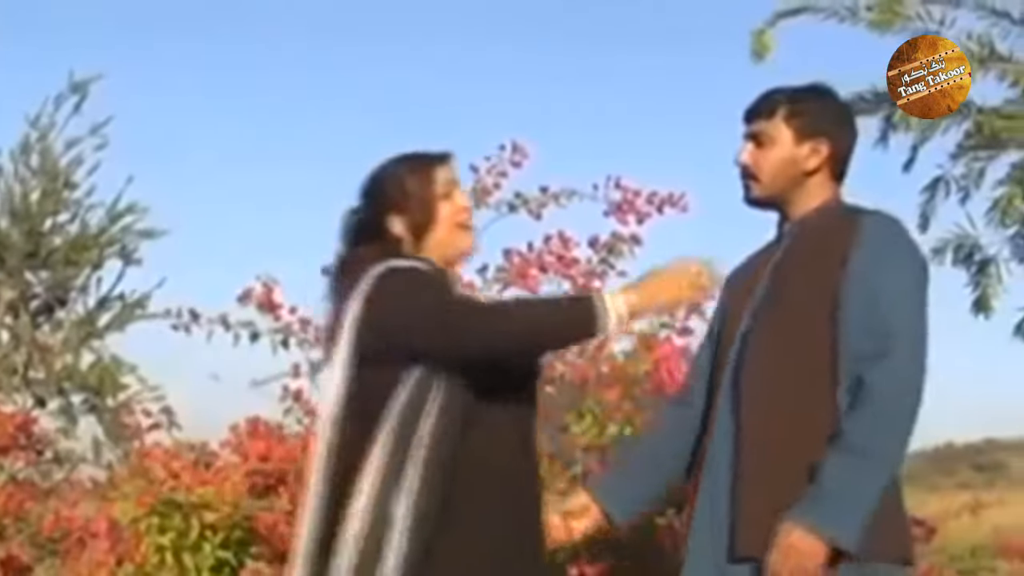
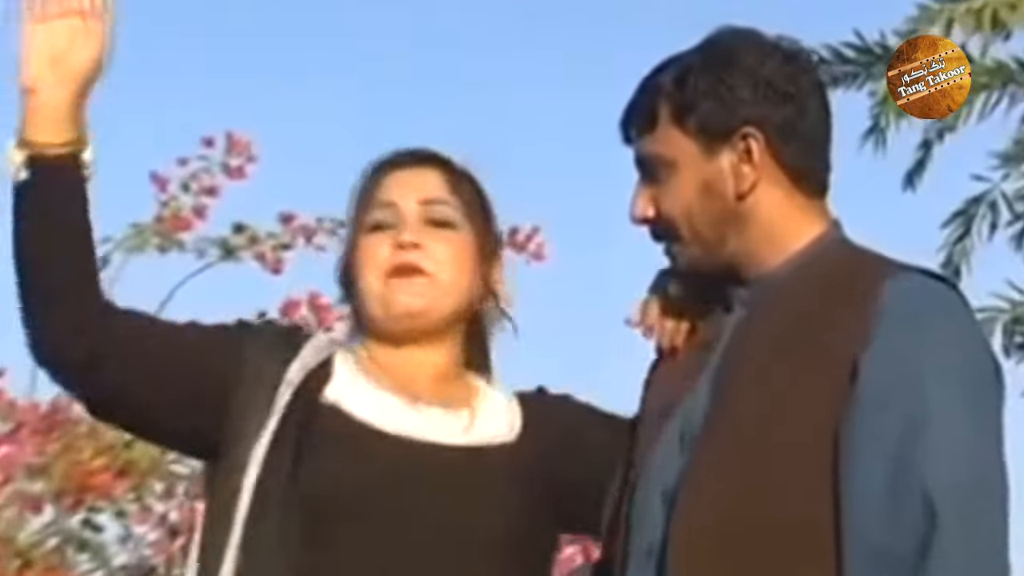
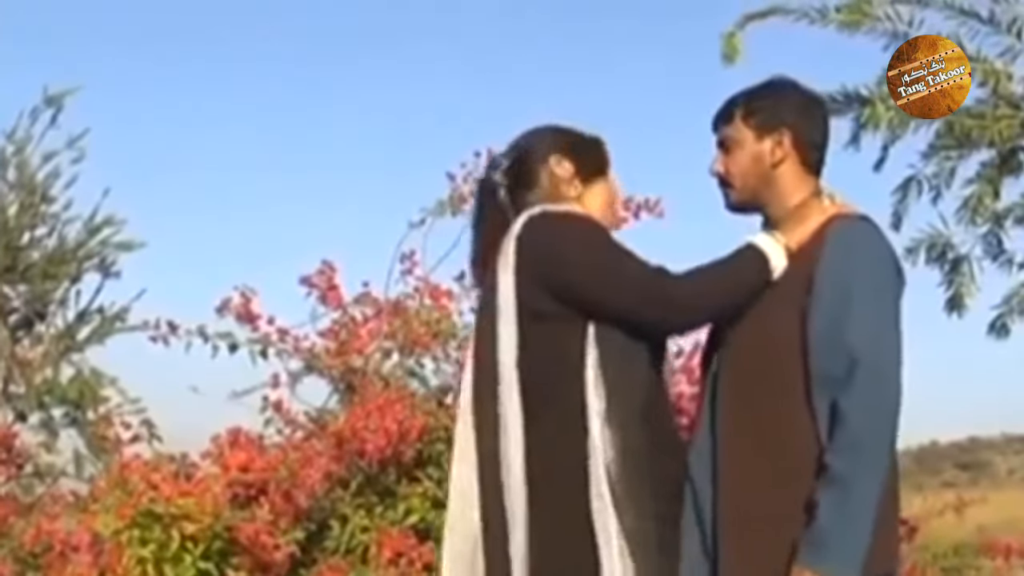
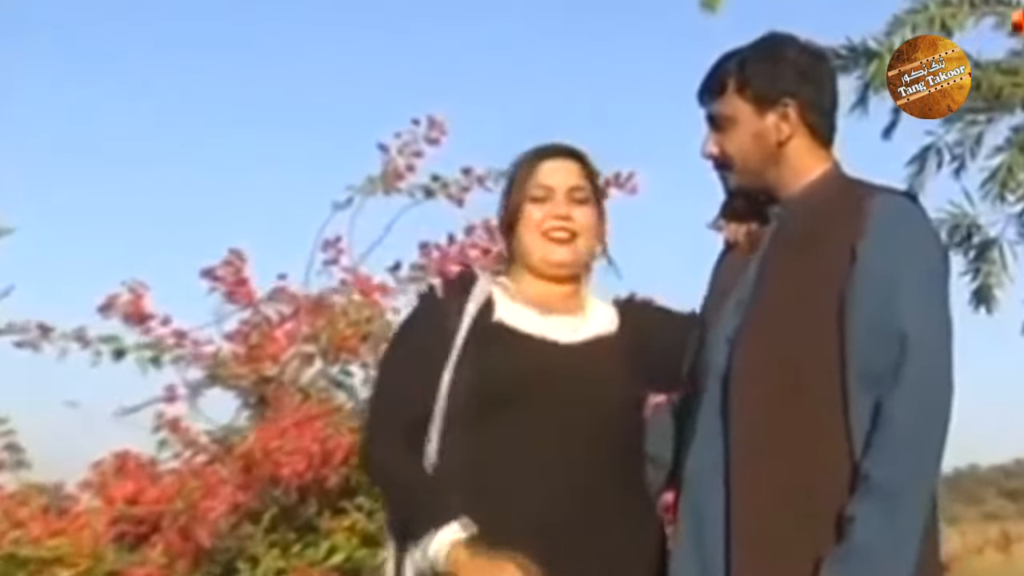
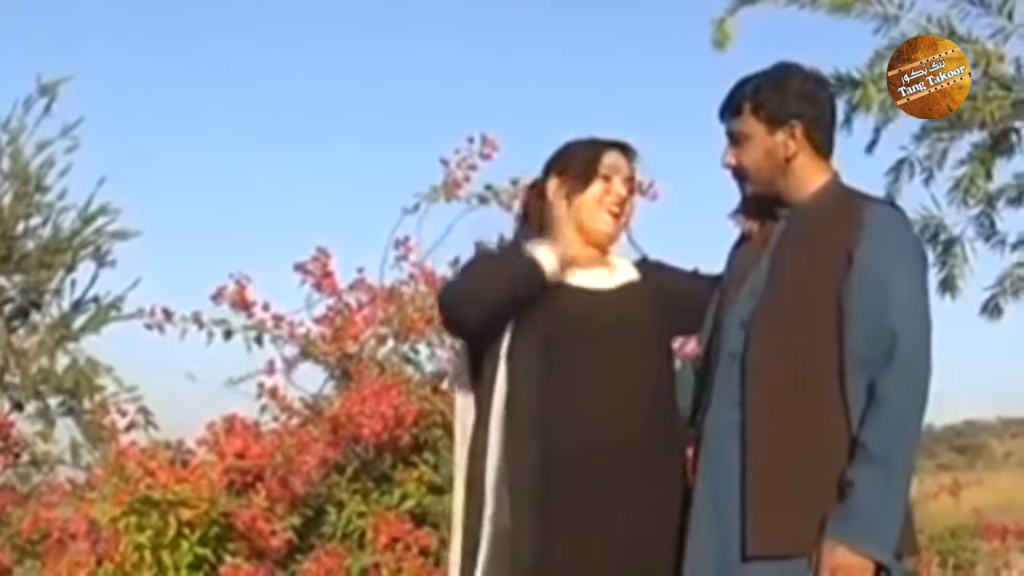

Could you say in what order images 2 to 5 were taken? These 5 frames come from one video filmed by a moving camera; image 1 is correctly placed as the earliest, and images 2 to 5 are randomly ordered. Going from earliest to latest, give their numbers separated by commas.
3, 5, 4, 2
